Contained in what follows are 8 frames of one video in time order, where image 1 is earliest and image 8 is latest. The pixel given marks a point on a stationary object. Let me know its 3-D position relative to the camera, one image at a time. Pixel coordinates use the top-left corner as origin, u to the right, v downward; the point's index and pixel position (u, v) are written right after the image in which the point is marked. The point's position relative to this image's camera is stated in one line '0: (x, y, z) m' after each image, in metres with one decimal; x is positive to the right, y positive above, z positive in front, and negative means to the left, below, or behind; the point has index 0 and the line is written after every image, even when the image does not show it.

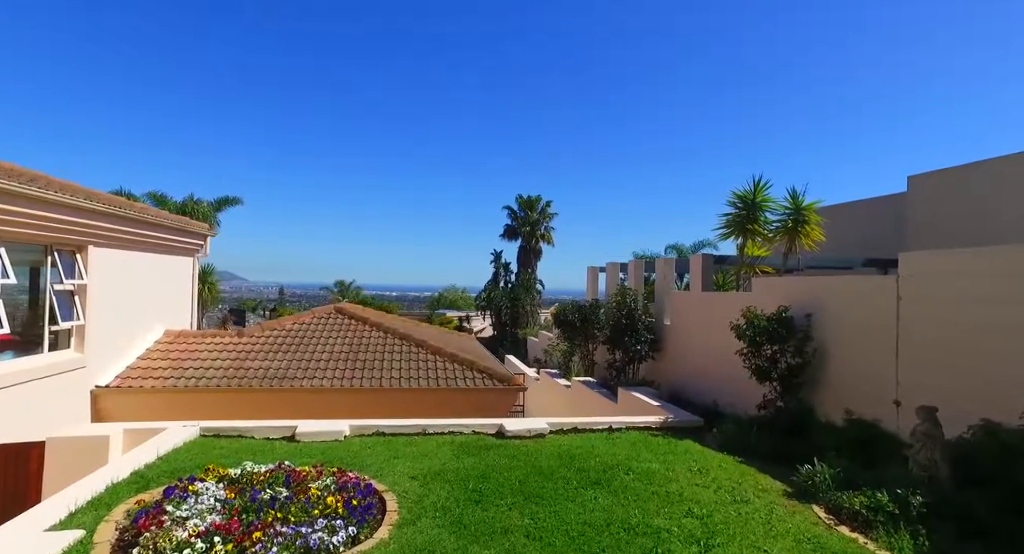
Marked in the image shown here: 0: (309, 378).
0: (-3.1, -1.6, +9.2) m
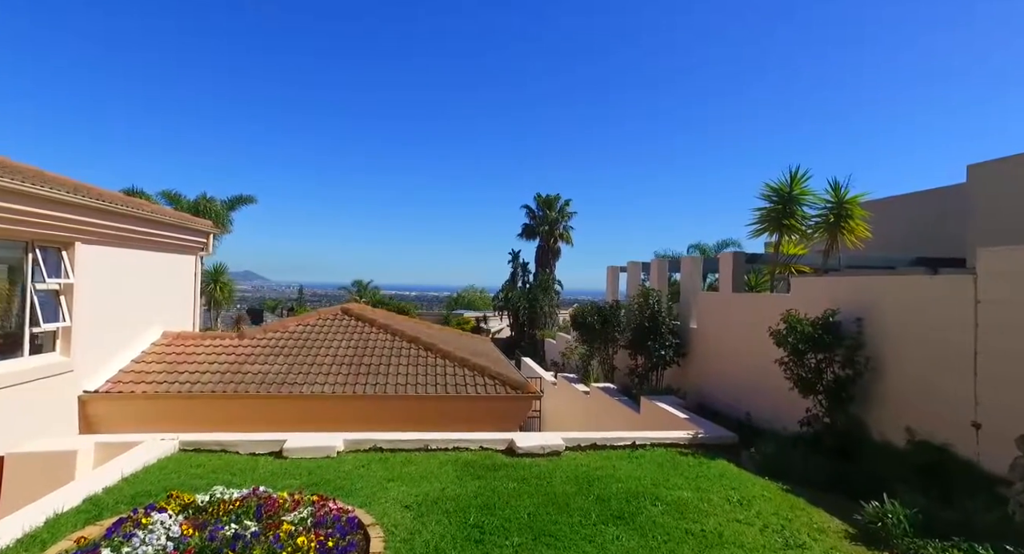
0: (-2.9, -1.6, +8.7) m
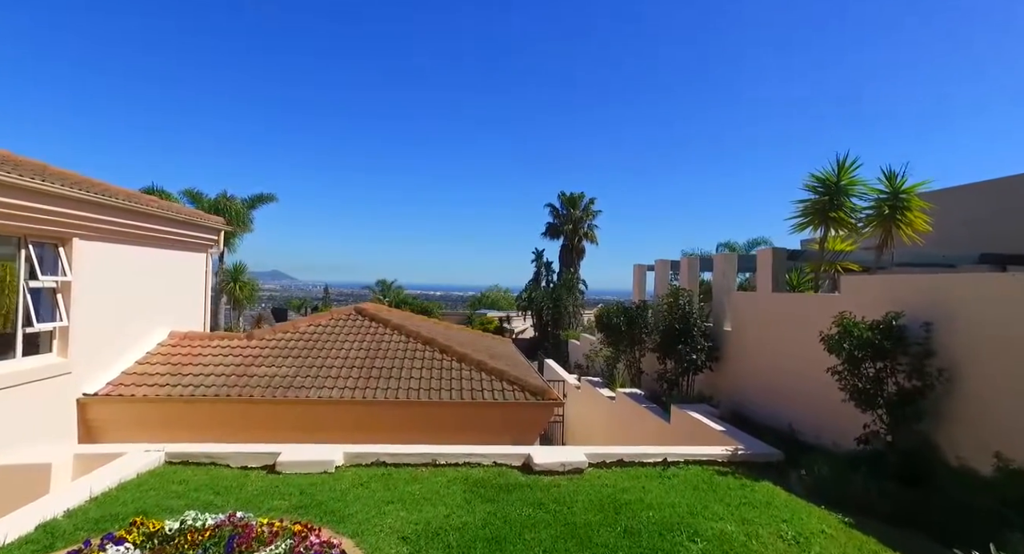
0: (-2.7, -1.5, +8.2) m
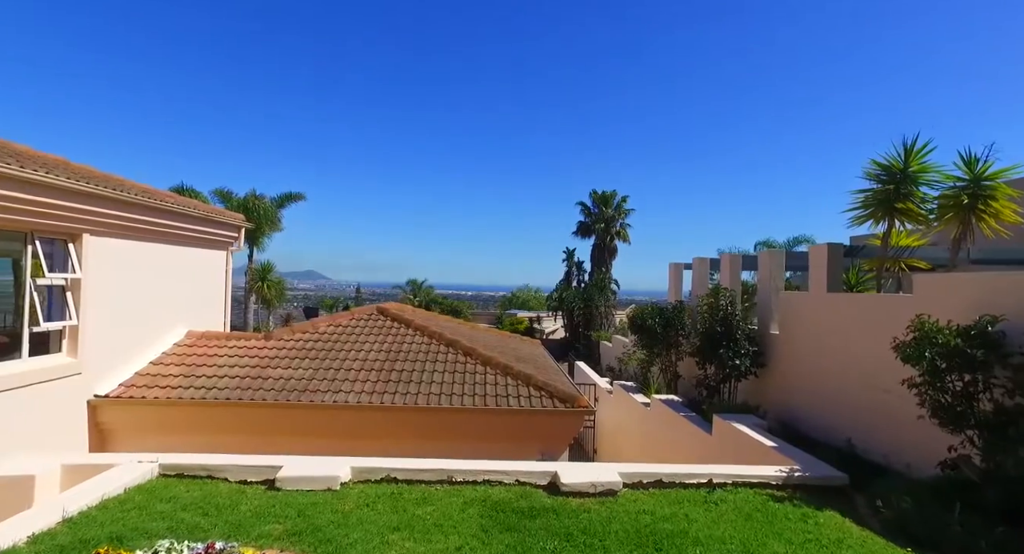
0: (-2.3, -1.5, +7.8) m
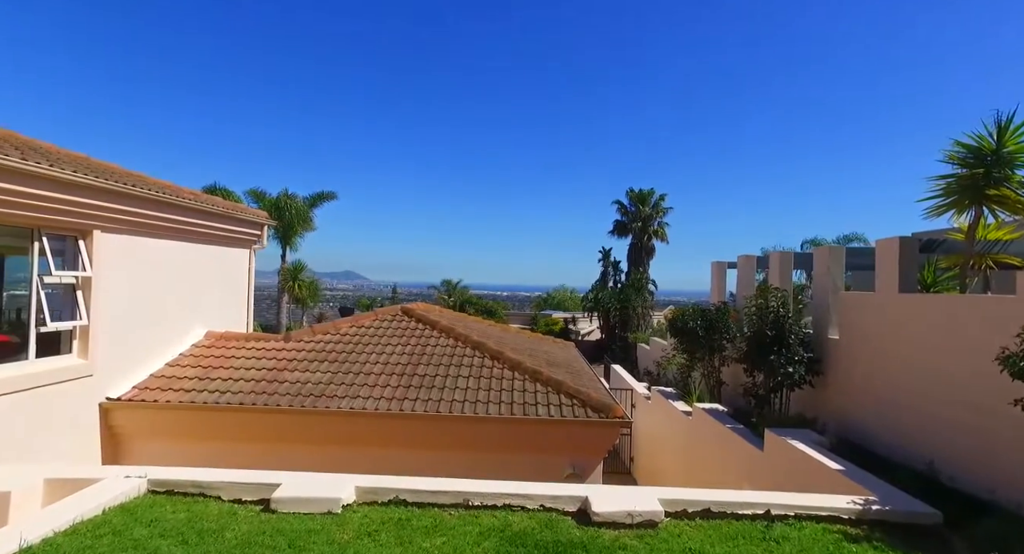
0: (-2.0, -1.5, +7.4) m
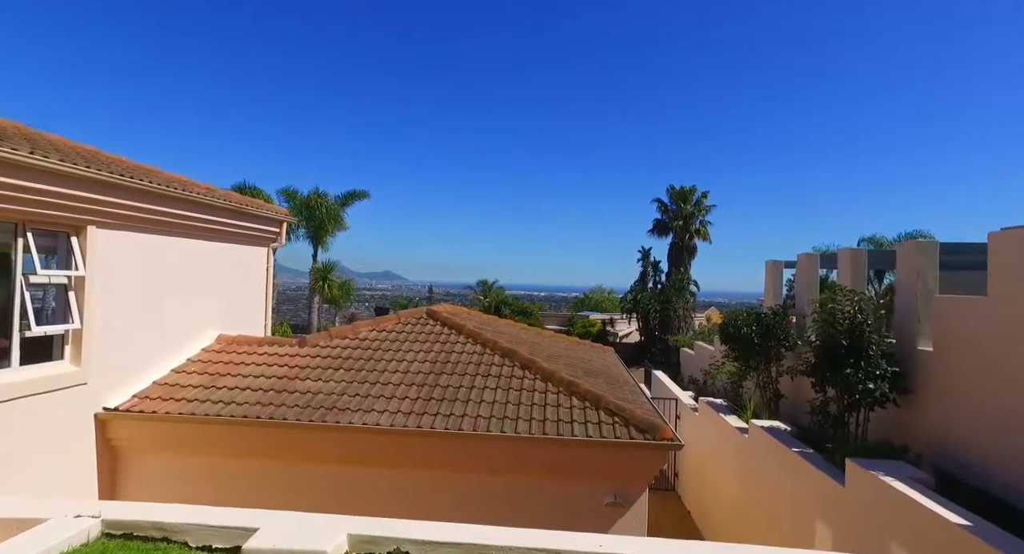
0: (-1.6, -1.5, +6.6) m
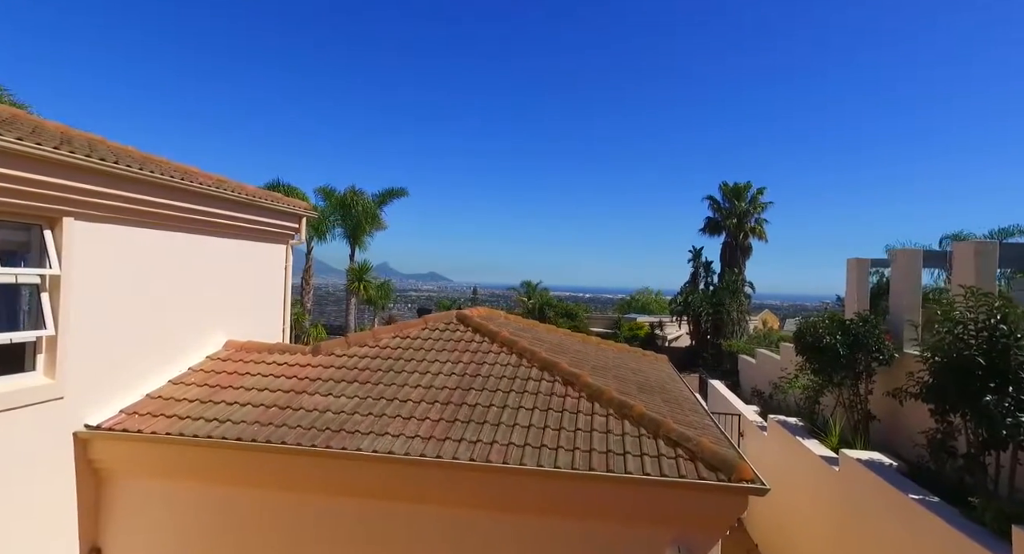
0: (-1.2, -1.5, +5.6) m
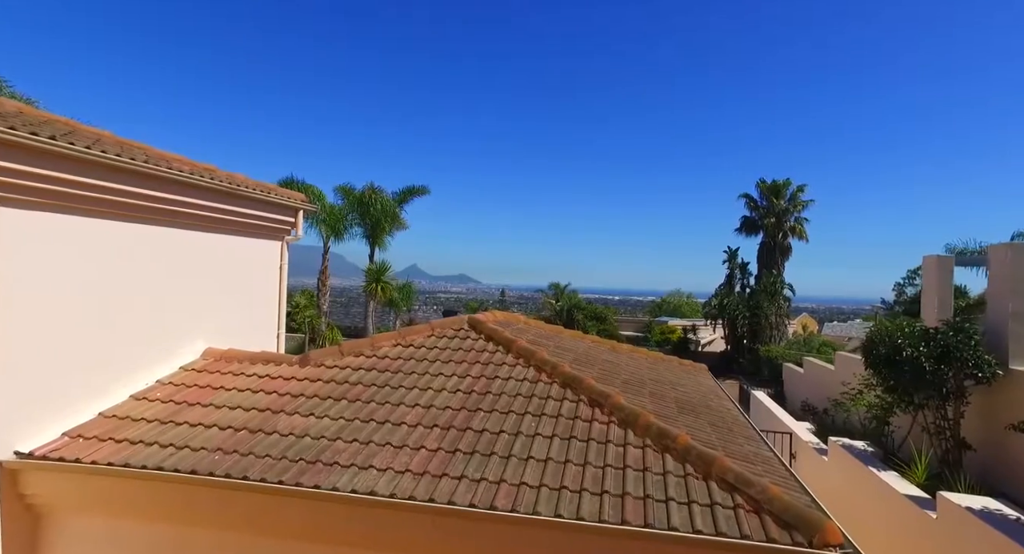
0: (-1.1, -1.5, +4.6) m
